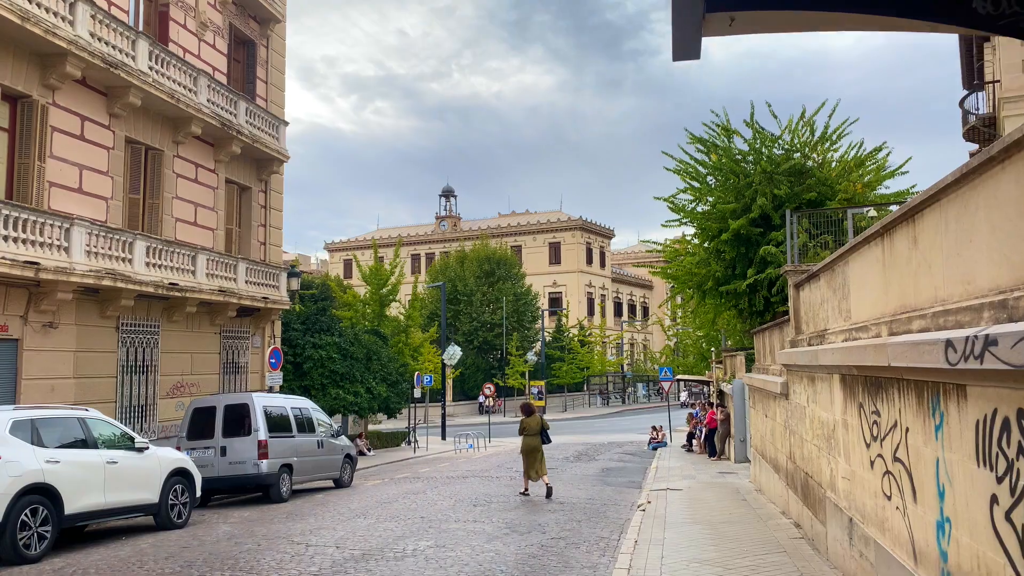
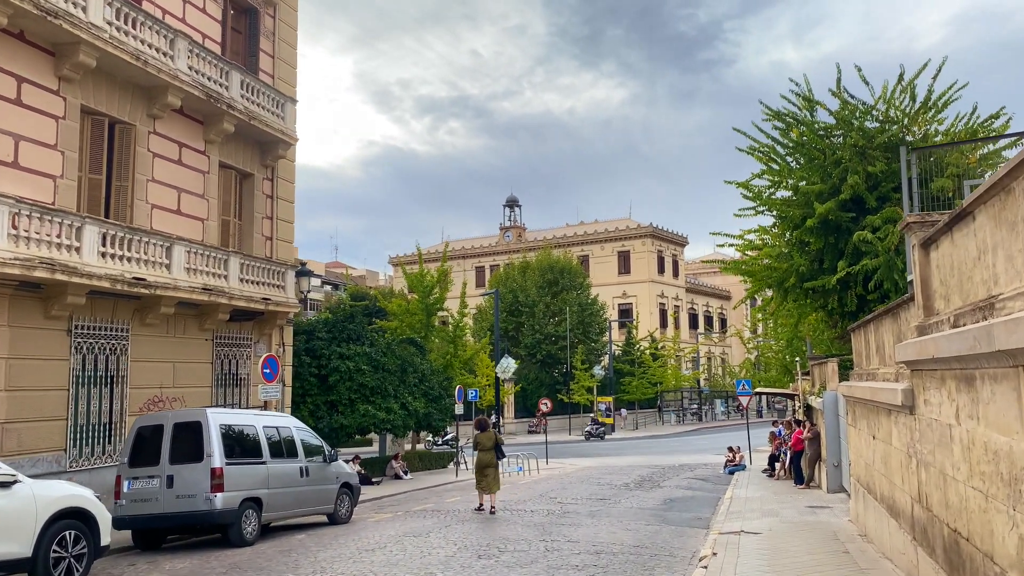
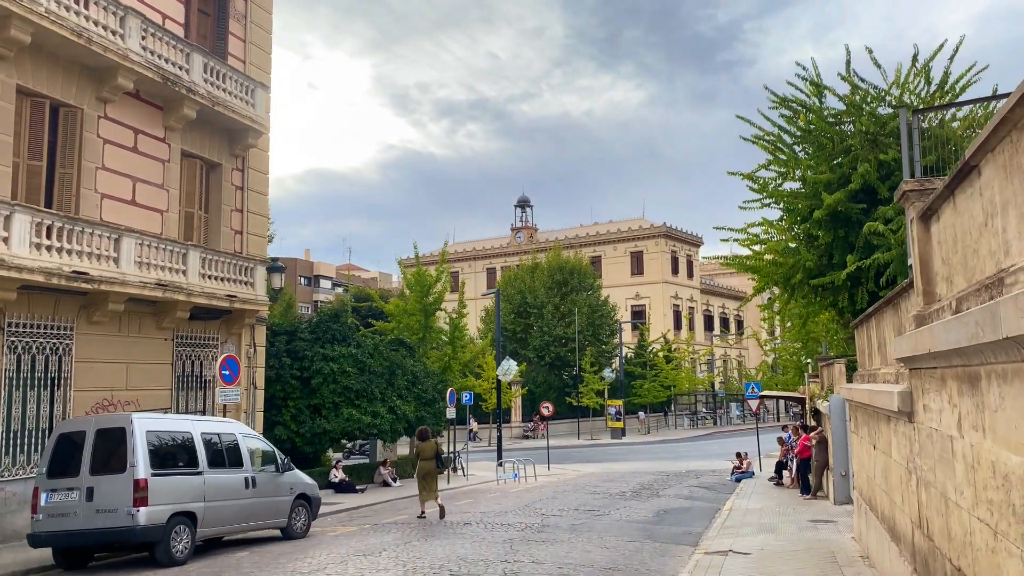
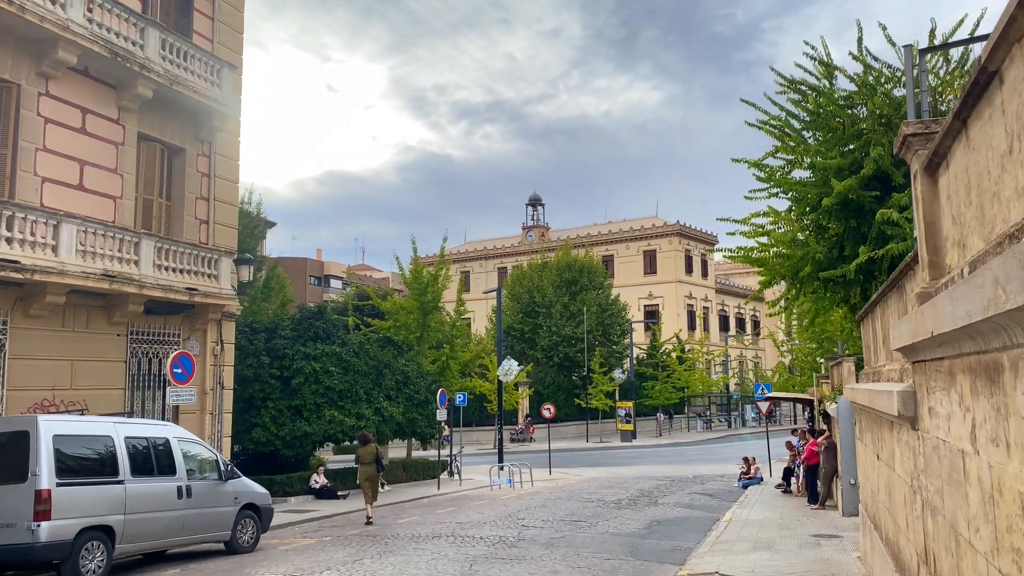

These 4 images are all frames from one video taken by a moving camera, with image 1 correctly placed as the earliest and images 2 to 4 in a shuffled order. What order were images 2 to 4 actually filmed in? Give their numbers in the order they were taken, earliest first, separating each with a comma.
2, 3, 4
